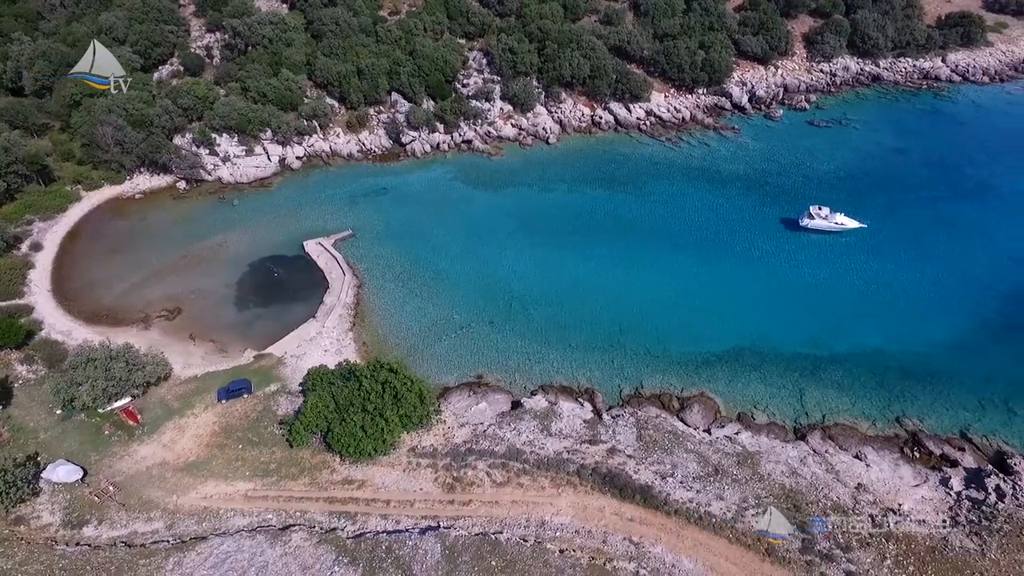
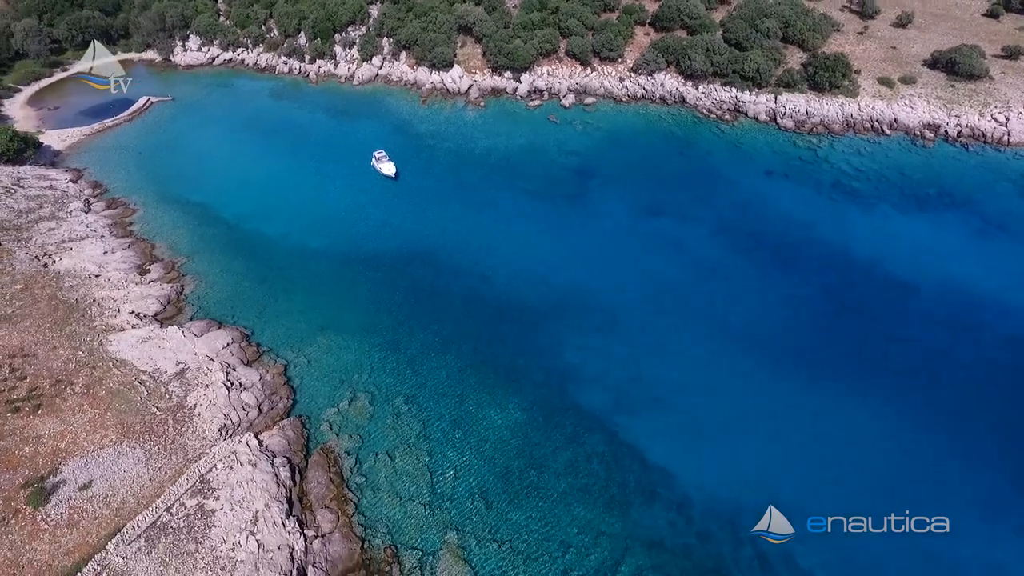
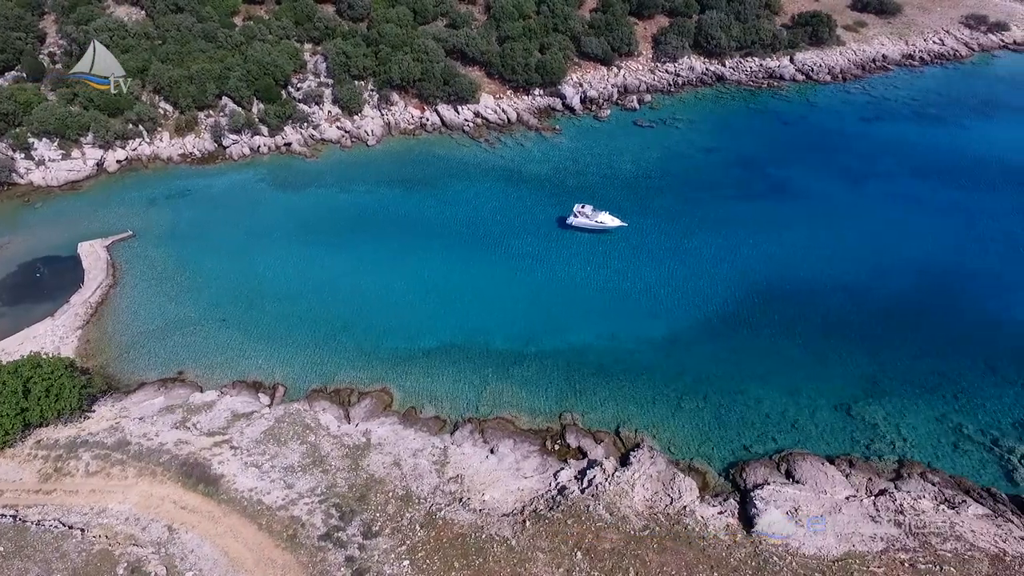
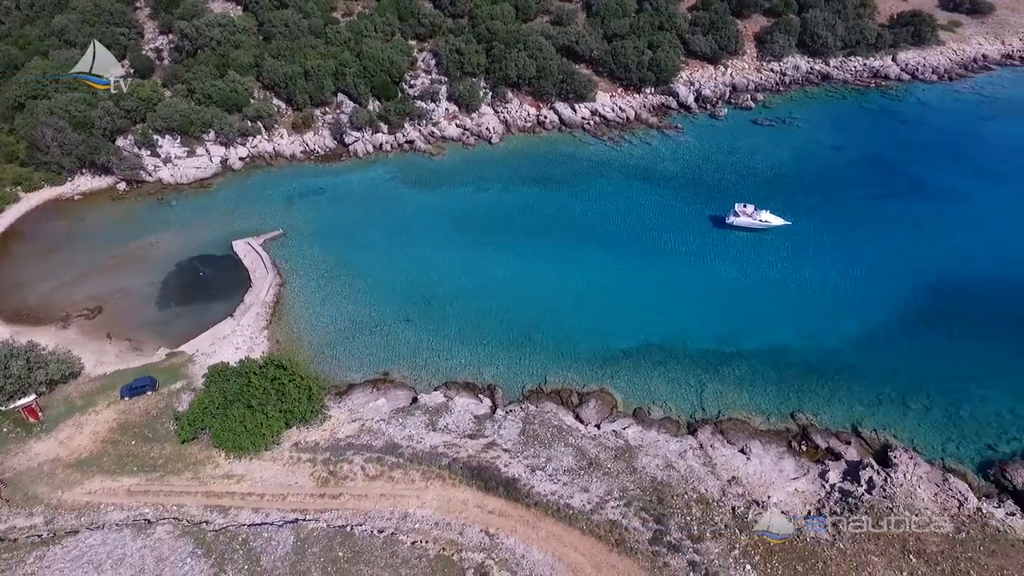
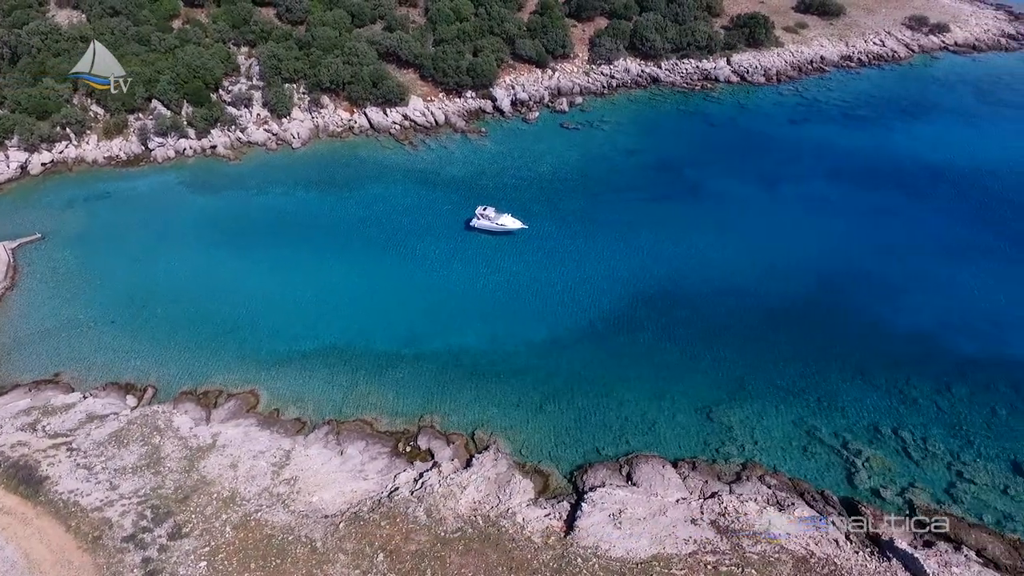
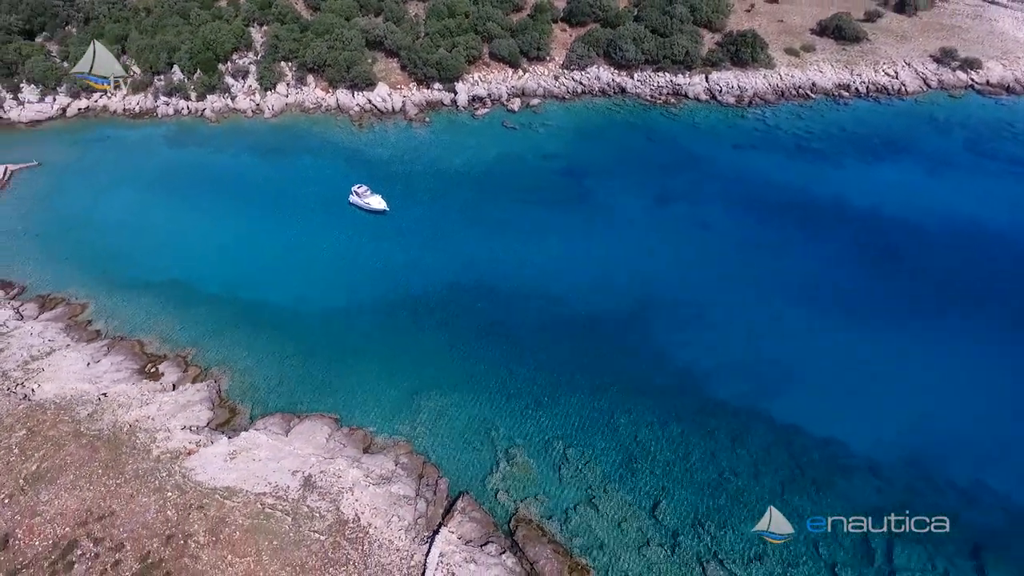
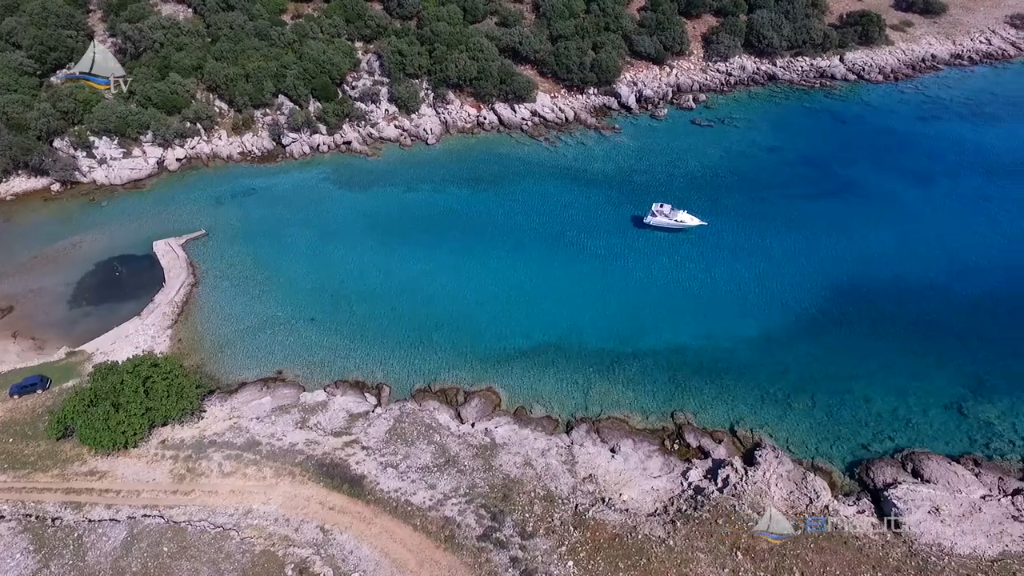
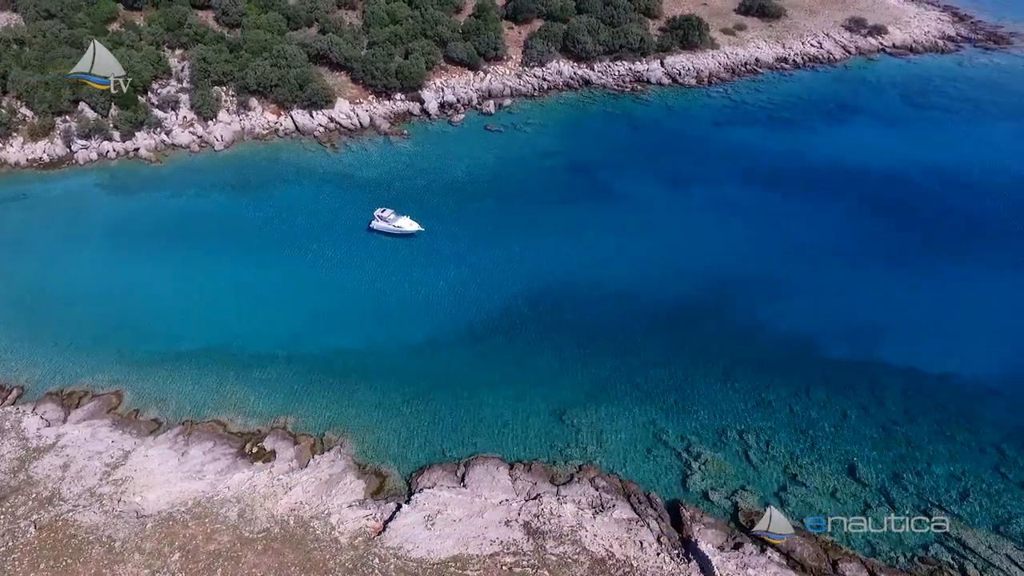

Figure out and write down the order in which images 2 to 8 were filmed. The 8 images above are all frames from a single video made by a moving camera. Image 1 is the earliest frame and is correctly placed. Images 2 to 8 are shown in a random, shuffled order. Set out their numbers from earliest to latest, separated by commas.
4, 7, 3, 5, 8, 6, 2
